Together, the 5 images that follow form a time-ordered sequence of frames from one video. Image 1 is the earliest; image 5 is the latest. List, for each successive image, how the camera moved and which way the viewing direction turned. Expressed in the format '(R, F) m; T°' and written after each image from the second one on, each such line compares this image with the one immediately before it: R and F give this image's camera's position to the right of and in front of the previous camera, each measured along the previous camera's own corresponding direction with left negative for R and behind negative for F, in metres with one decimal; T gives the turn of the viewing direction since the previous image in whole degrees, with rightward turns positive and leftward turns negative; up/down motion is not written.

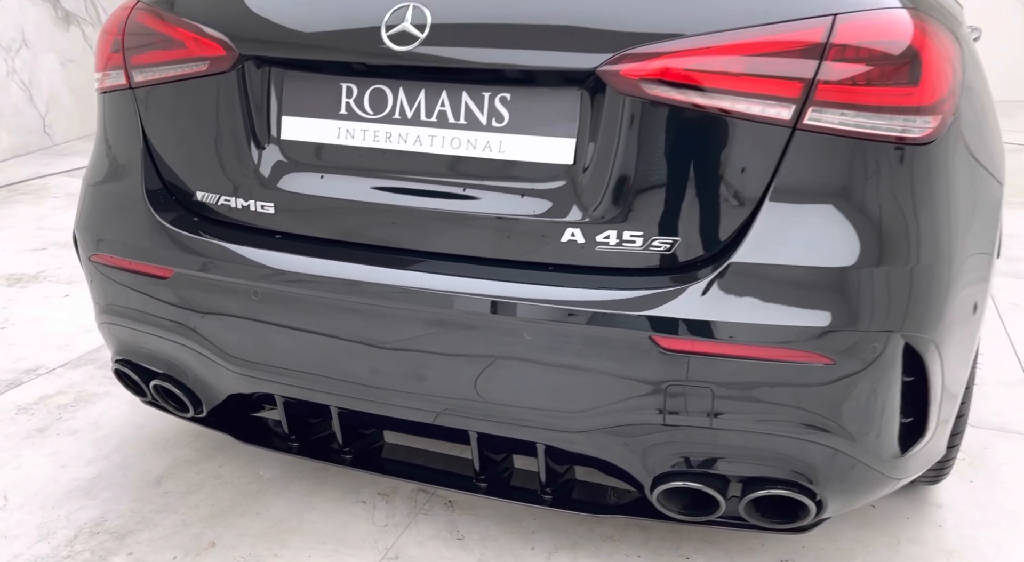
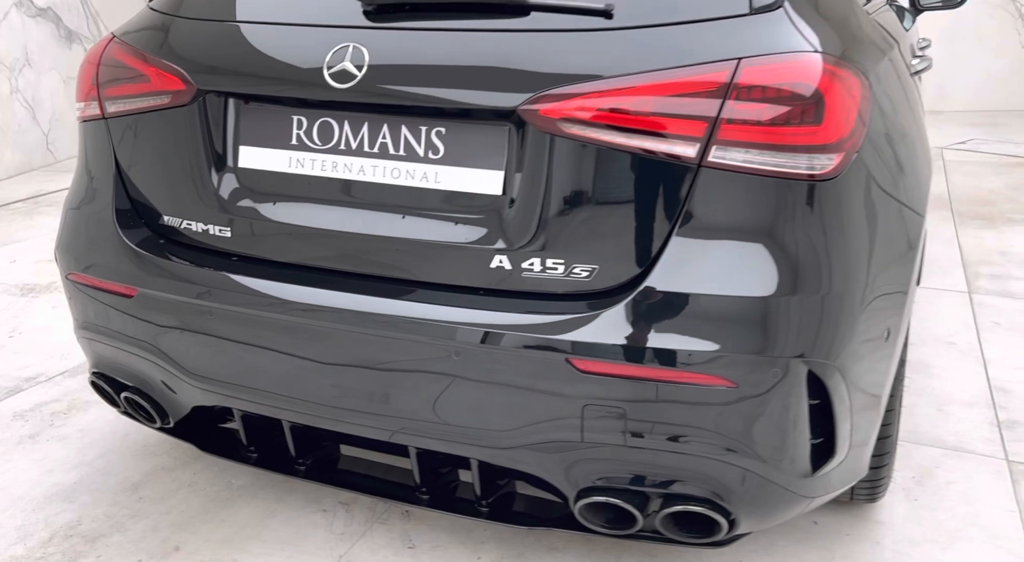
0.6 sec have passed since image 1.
(+0.2, -0.1) m; -2°
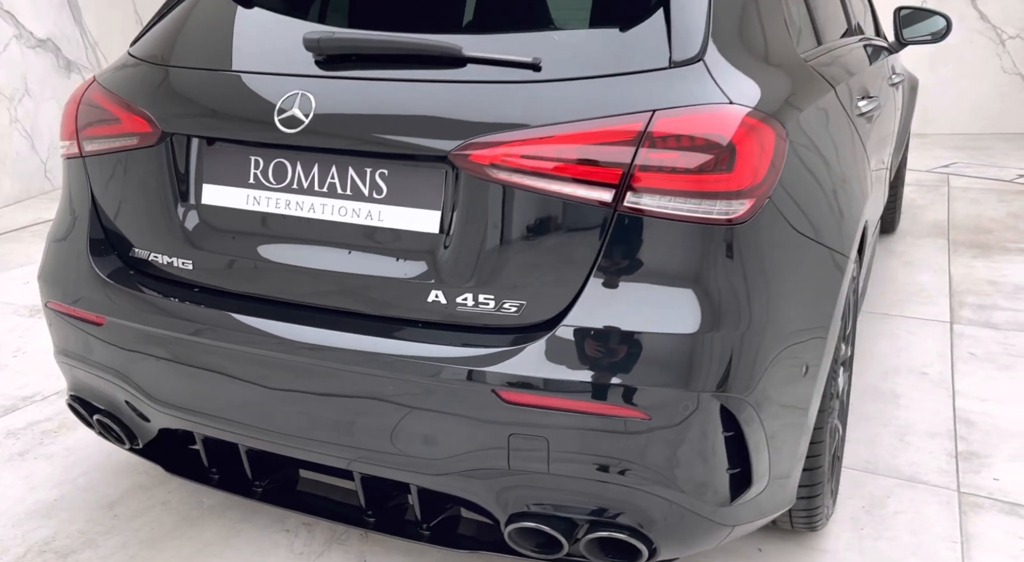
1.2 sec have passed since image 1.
(+0.2, -0.1) m; -2°
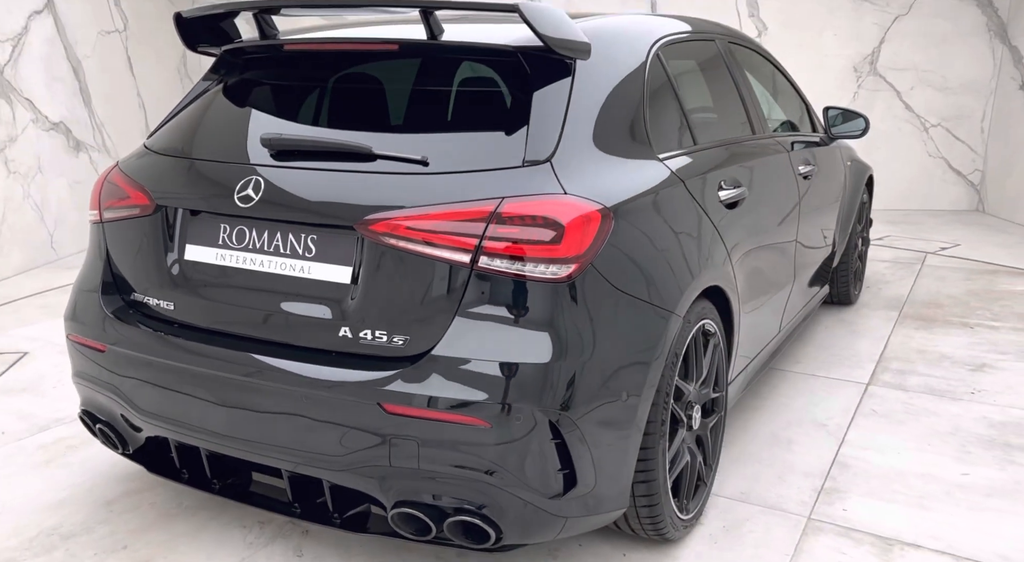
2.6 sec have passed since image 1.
(+0.4, -0.4) m; -3°
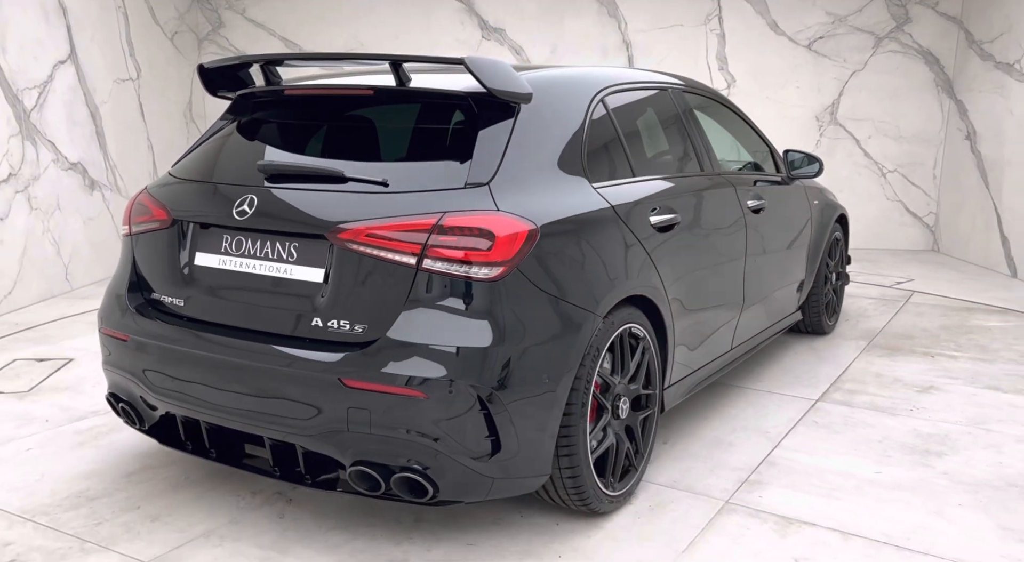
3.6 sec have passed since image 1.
(+0.3, -0.4) m; -3°
